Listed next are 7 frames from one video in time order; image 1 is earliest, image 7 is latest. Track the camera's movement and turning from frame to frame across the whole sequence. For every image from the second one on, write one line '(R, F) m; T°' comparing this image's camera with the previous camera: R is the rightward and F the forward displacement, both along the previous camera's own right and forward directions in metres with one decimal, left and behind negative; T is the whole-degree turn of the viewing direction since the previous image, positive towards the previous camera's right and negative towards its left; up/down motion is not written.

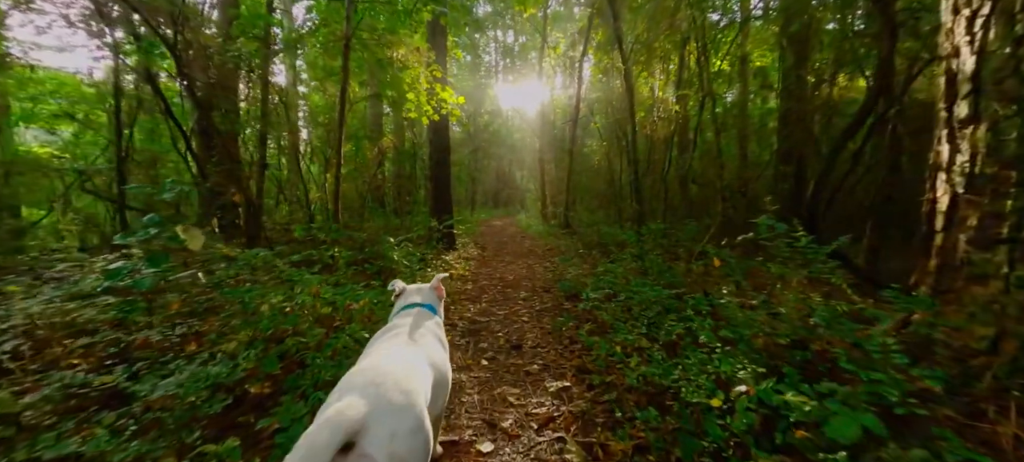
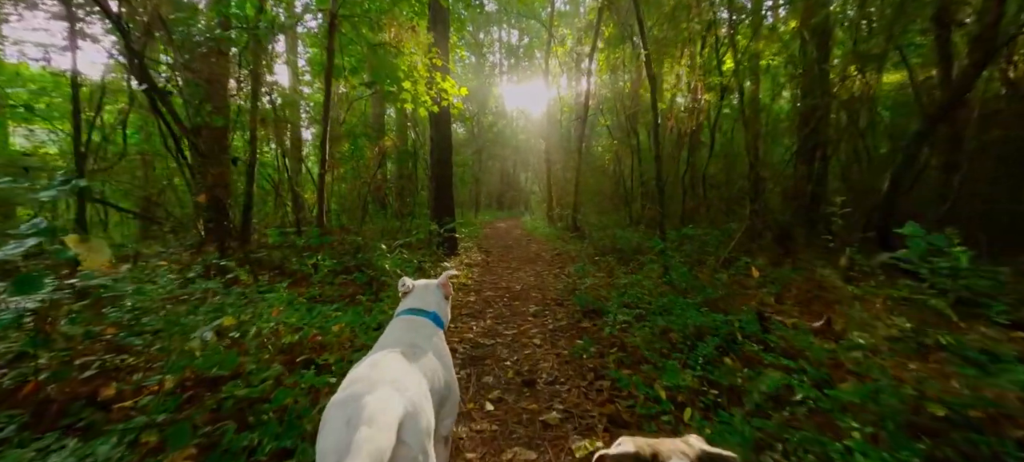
(-0.1, +0.6) m; -1°
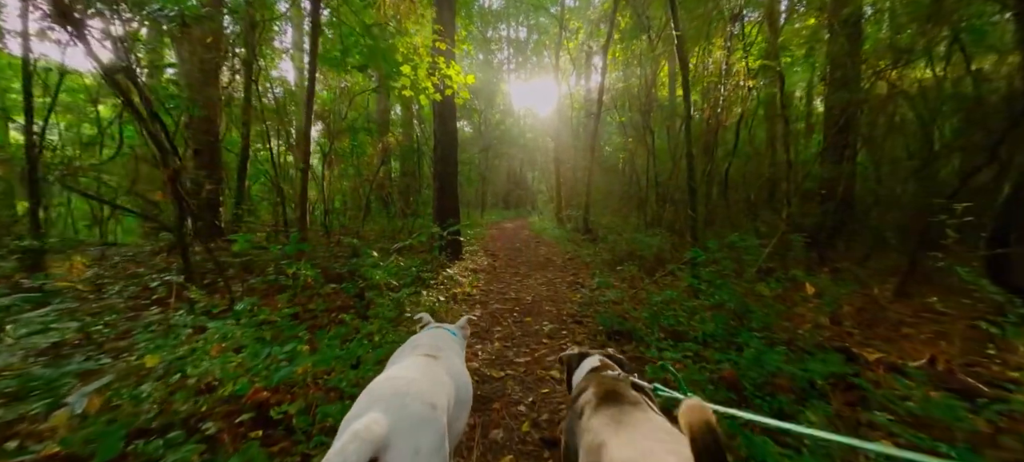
(-0.1, +0.6) m; -1°
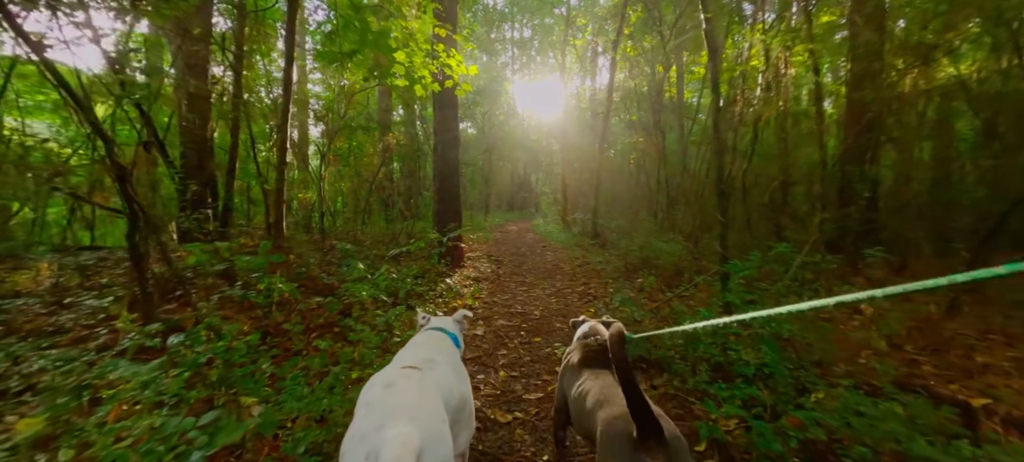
(0.0, +0.5) m; 0°
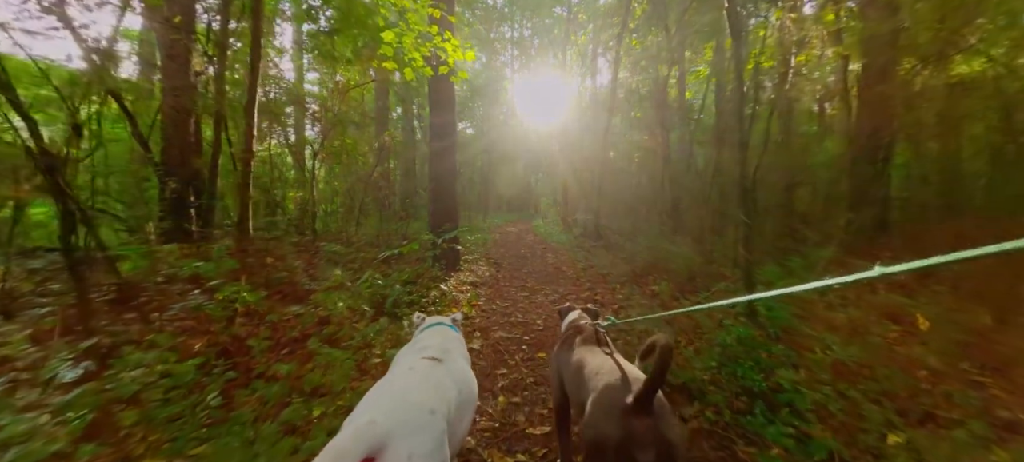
(0.0, +0.4) m; 0°
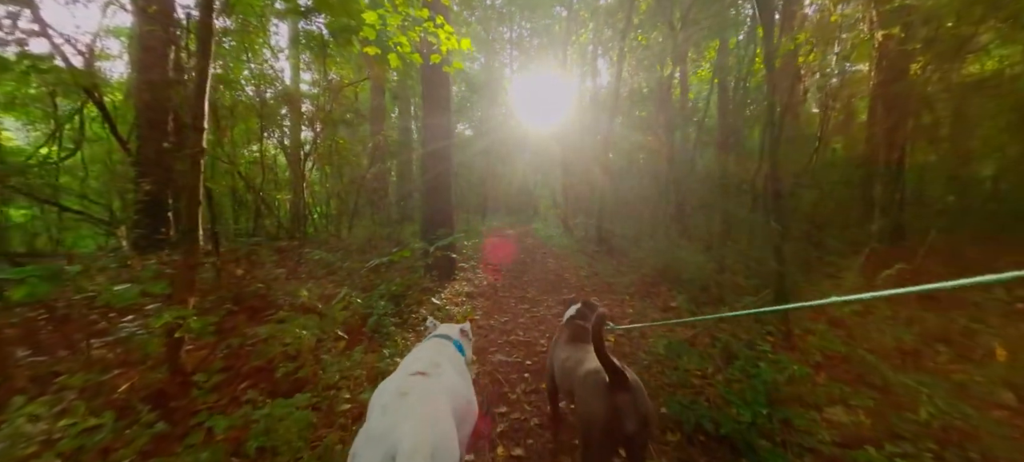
(0.0, +0.5) m; 0°
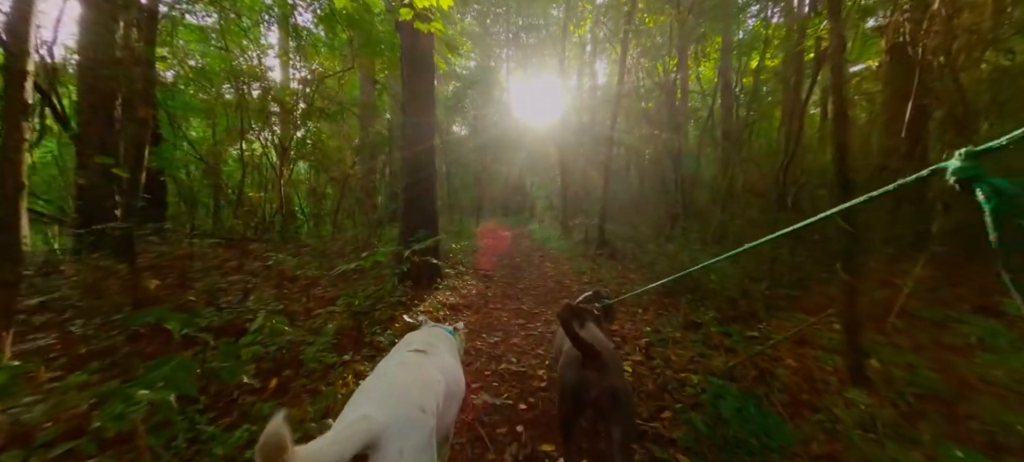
(0.0, +0.8) m; +1°
